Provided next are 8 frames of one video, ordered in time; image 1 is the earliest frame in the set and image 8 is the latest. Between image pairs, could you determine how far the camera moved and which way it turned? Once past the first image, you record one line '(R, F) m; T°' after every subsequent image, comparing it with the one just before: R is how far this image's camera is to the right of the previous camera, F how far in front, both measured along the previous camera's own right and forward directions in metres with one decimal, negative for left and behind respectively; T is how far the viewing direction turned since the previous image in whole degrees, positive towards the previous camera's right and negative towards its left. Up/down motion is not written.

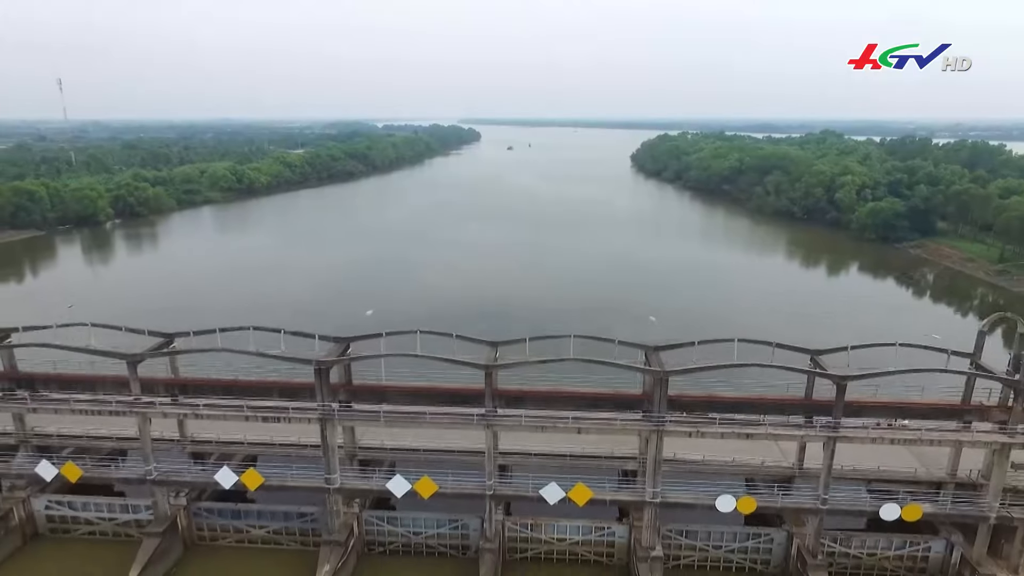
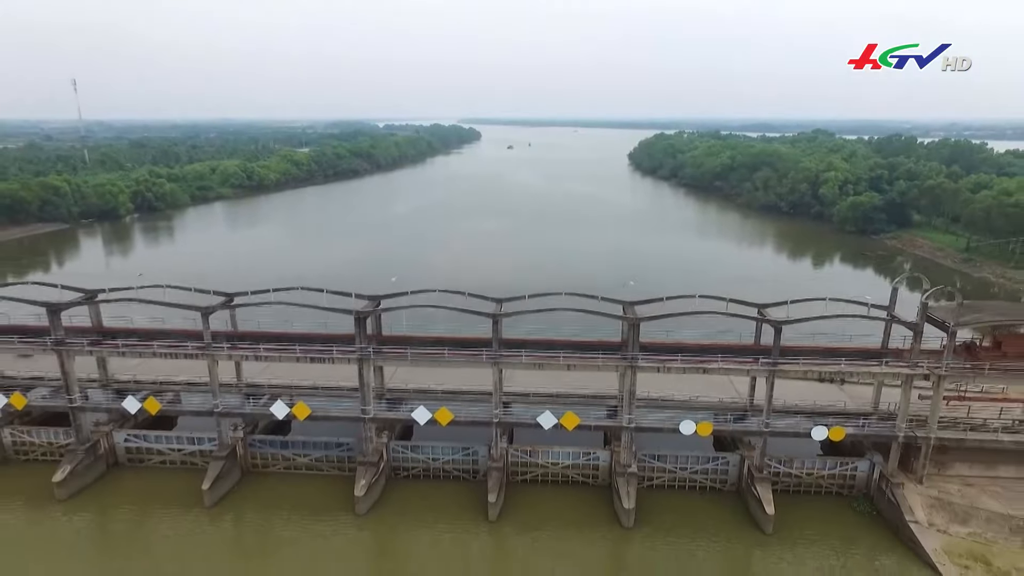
(-0.1, -2.7) m; 0°
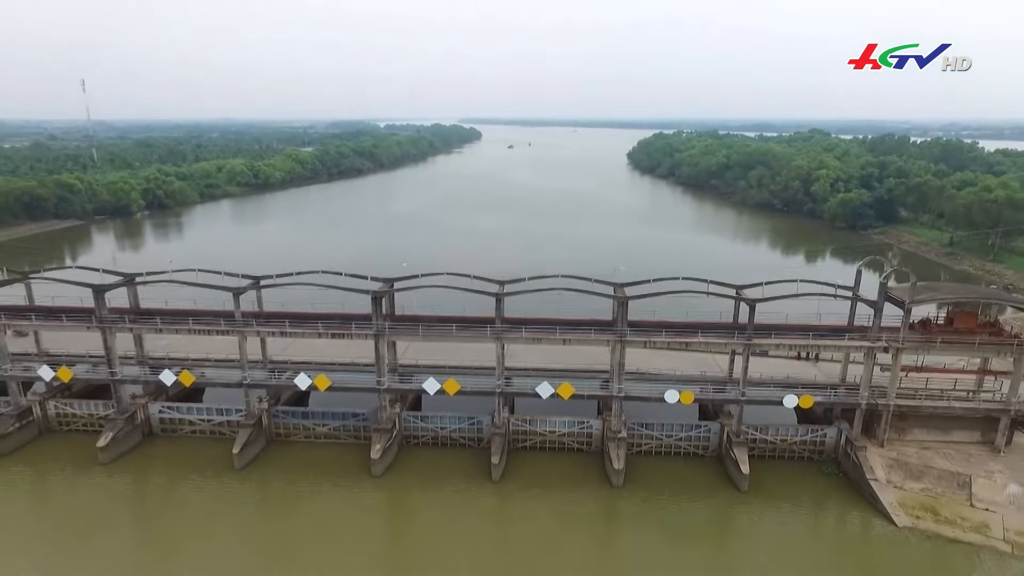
(0.0, -1.6) m; 0°
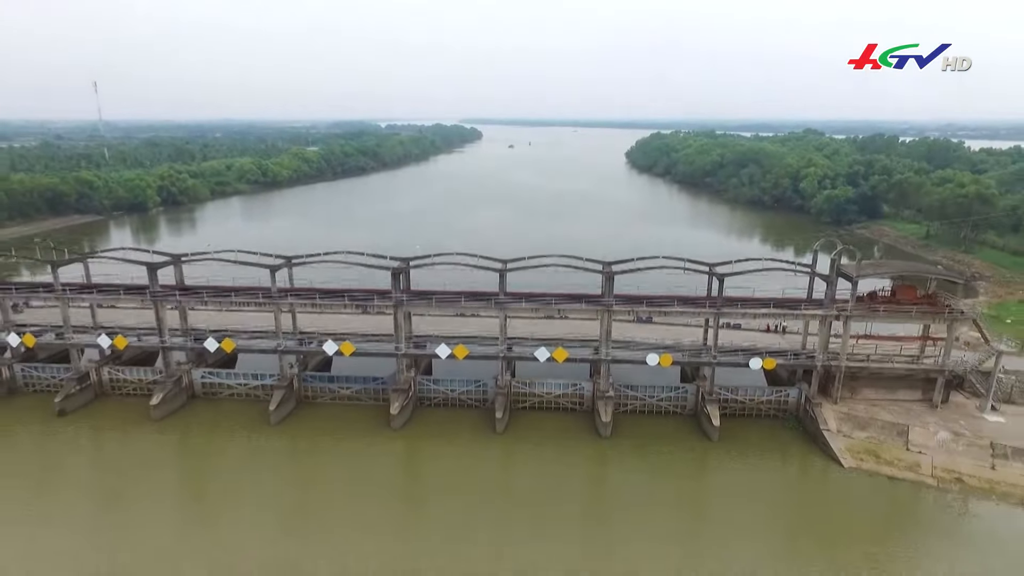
(0.0, -2.4) m; 0°
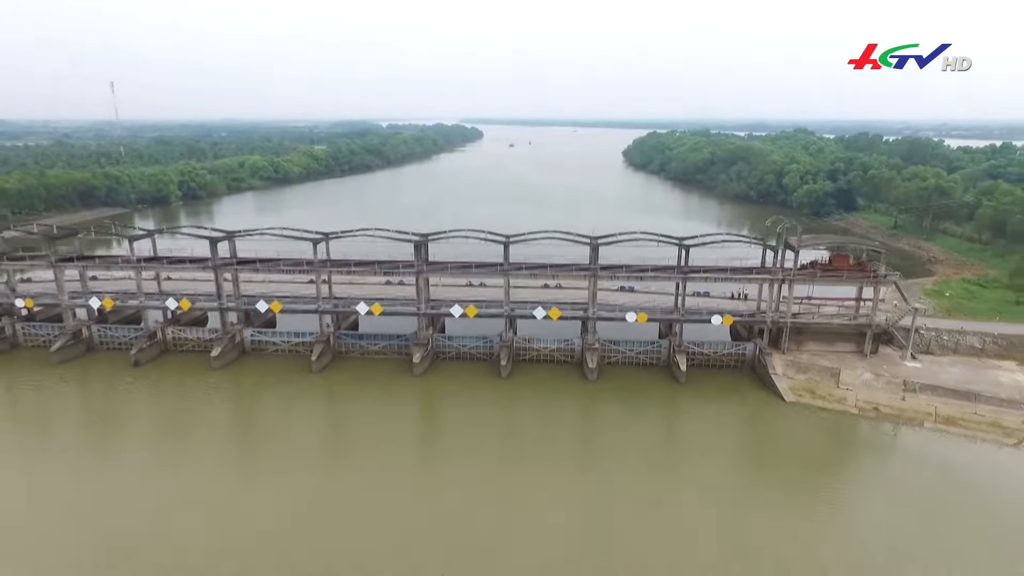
(-0.1, -3.7) m; 0°
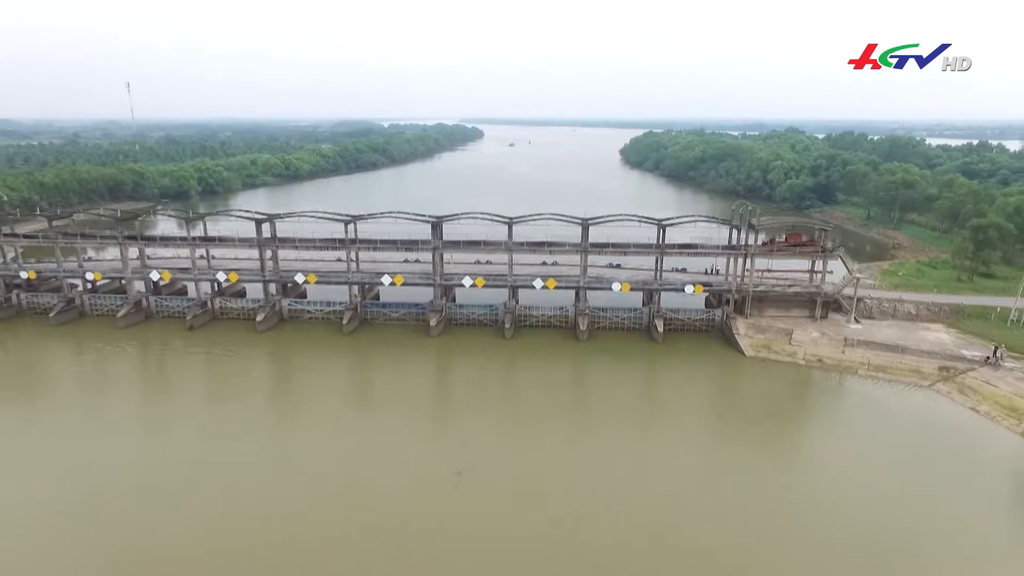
(-0.1, -3.8) m; 0°
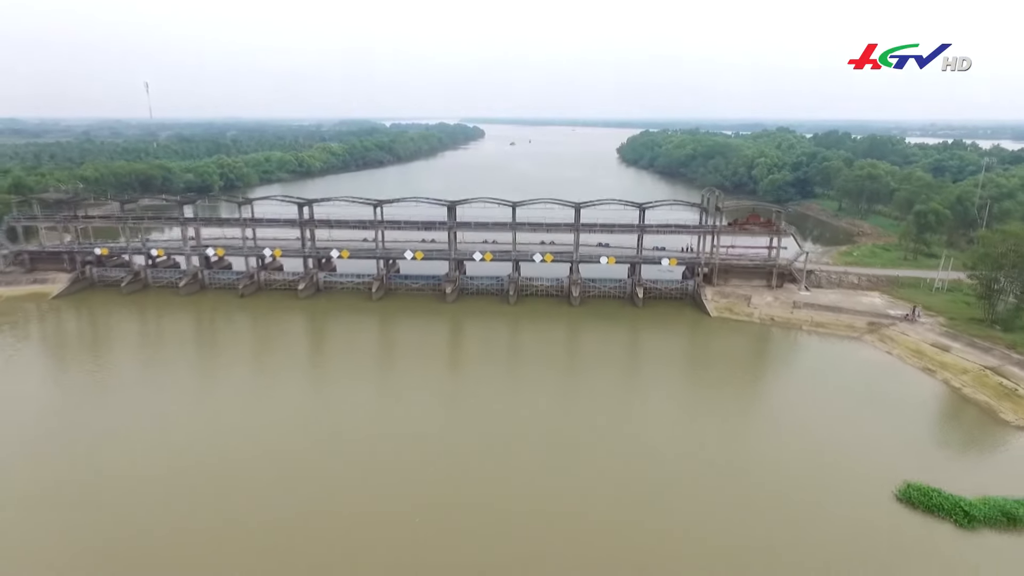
(-0.2, -4.7) m; 0°
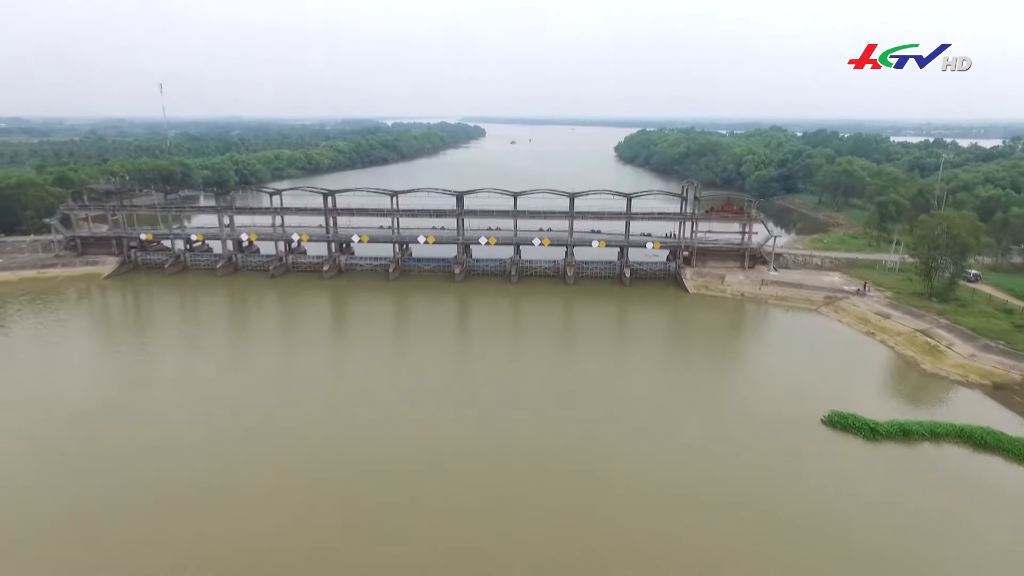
(-0.1, -3.8) m; 0°
